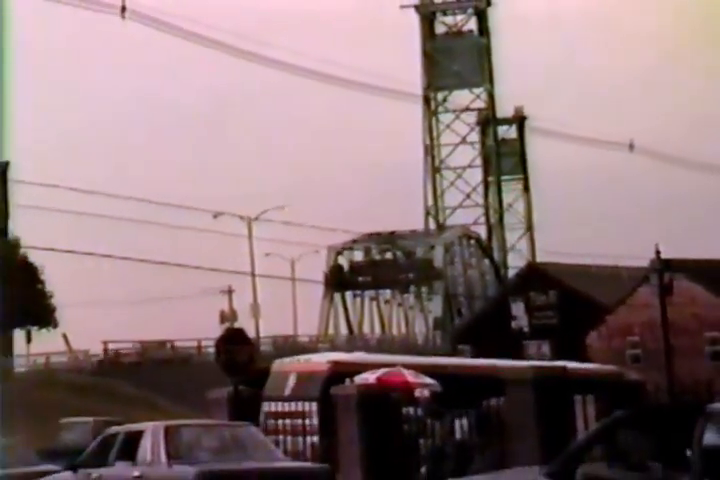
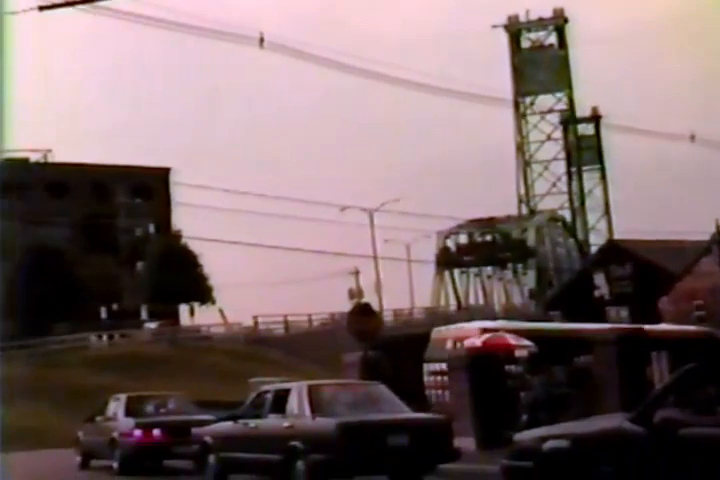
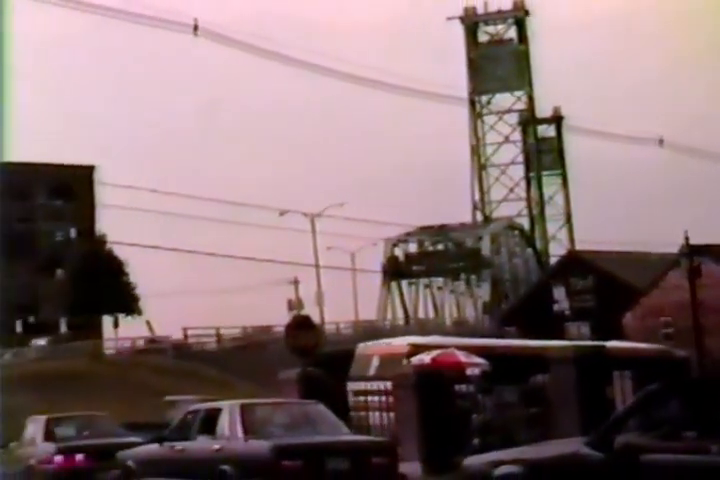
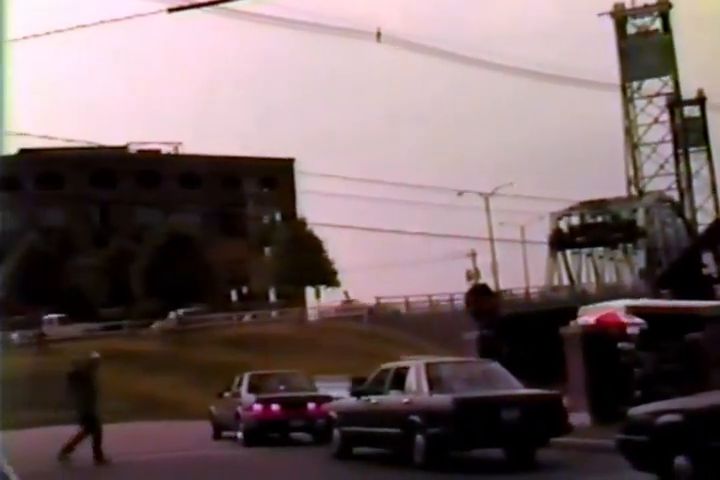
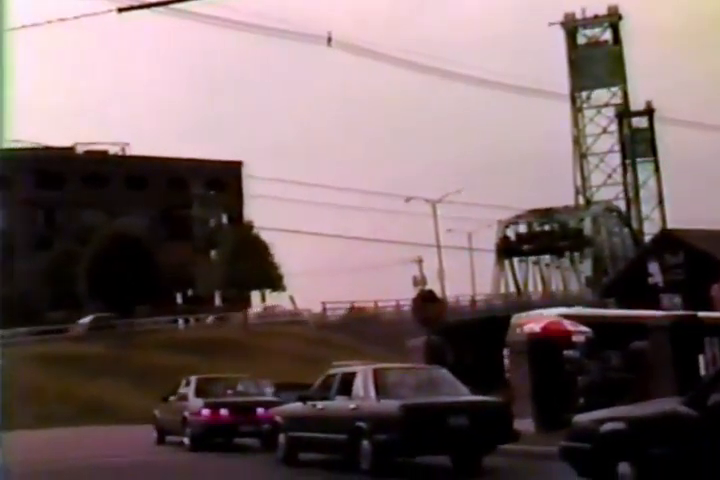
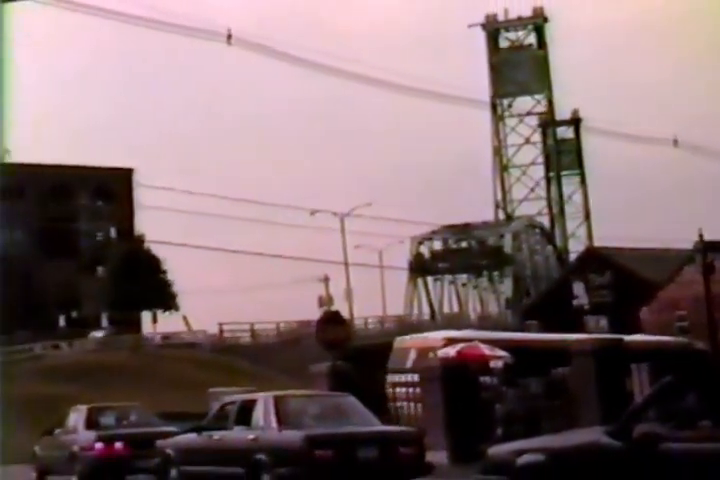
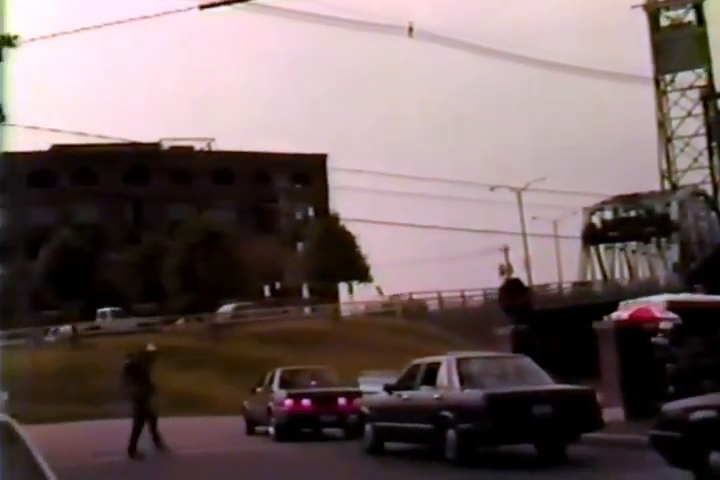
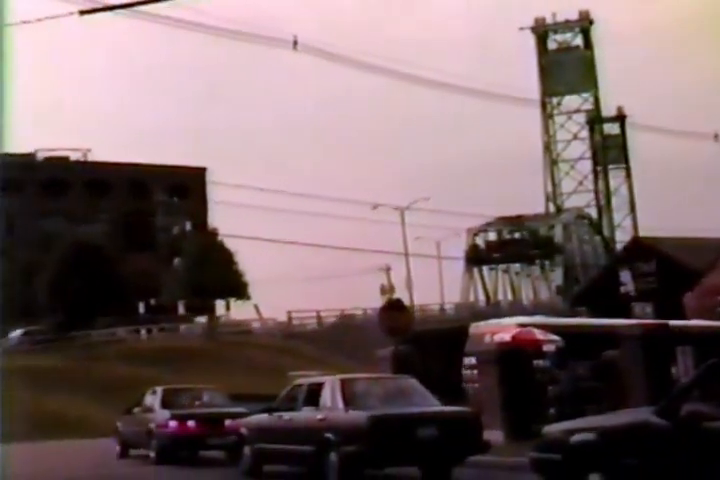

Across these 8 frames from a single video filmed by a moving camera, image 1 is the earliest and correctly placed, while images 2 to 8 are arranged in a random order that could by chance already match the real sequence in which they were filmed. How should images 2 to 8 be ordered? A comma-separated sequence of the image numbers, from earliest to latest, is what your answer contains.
3, 6, 2, 8, 5, 4, 7
